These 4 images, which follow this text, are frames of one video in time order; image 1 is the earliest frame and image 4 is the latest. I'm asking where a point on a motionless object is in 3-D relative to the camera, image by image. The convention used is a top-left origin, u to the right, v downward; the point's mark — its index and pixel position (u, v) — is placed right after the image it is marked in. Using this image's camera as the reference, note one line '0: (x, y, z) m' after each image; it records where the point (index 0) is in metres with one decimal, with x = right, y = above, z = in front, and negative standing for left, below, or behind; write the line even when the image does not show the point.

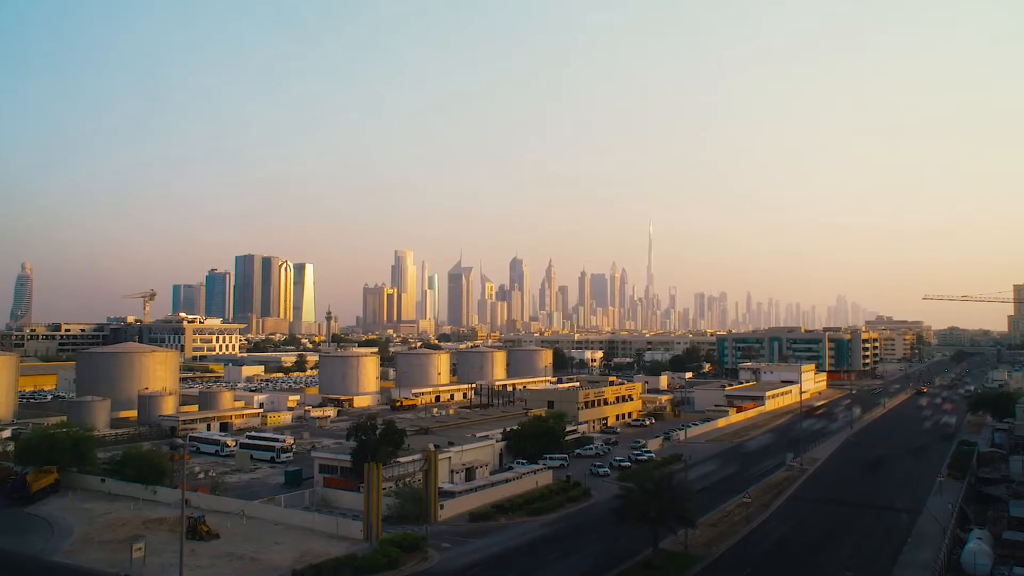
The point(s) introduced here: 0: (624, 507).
0: (+2.6, -5.1, +19.4) m
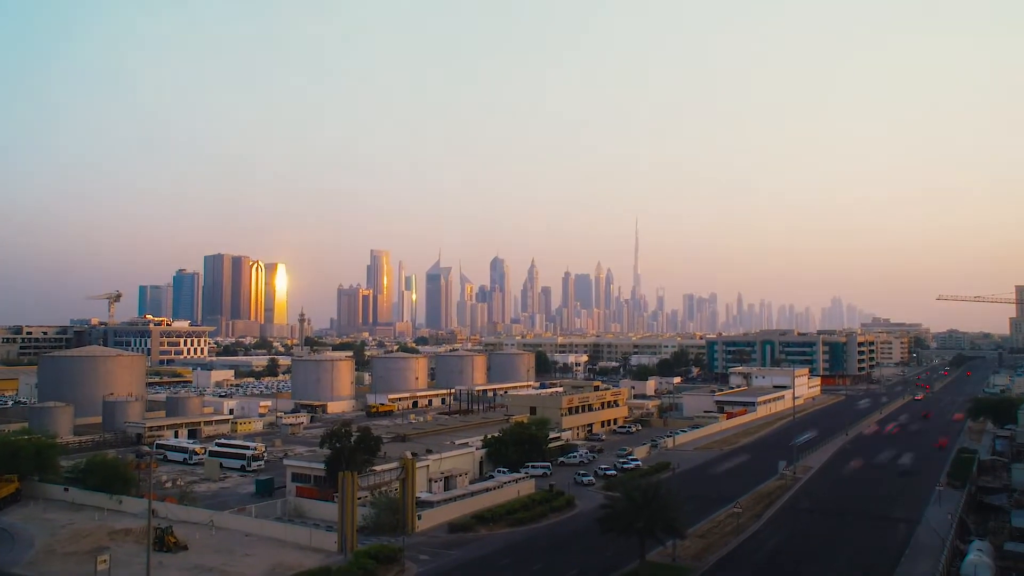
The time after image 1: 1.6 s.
0: (+2.2, -5.1, +18.2) m
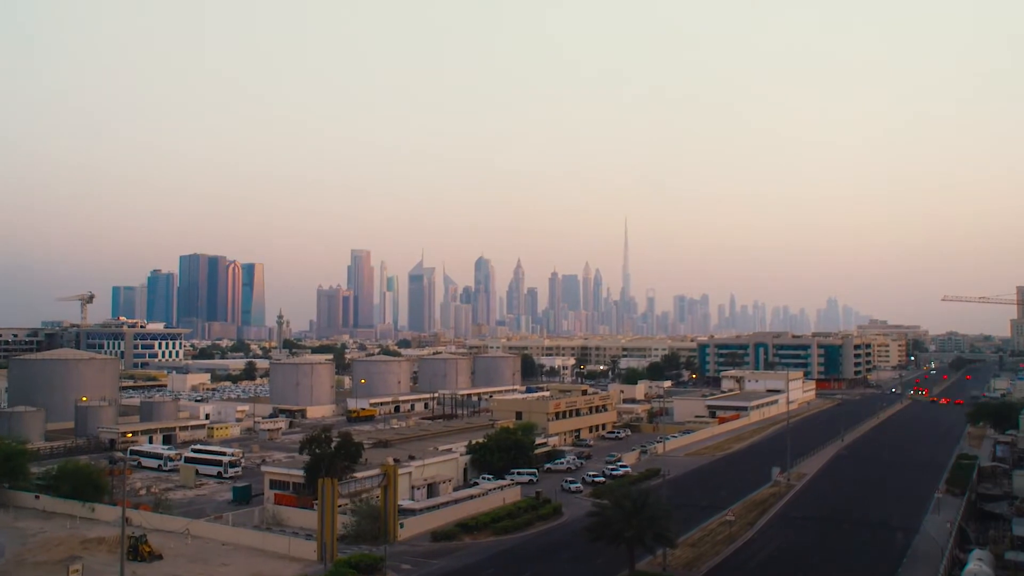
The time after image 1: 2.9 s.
0: (+1.9, -5.2, +17.3) m
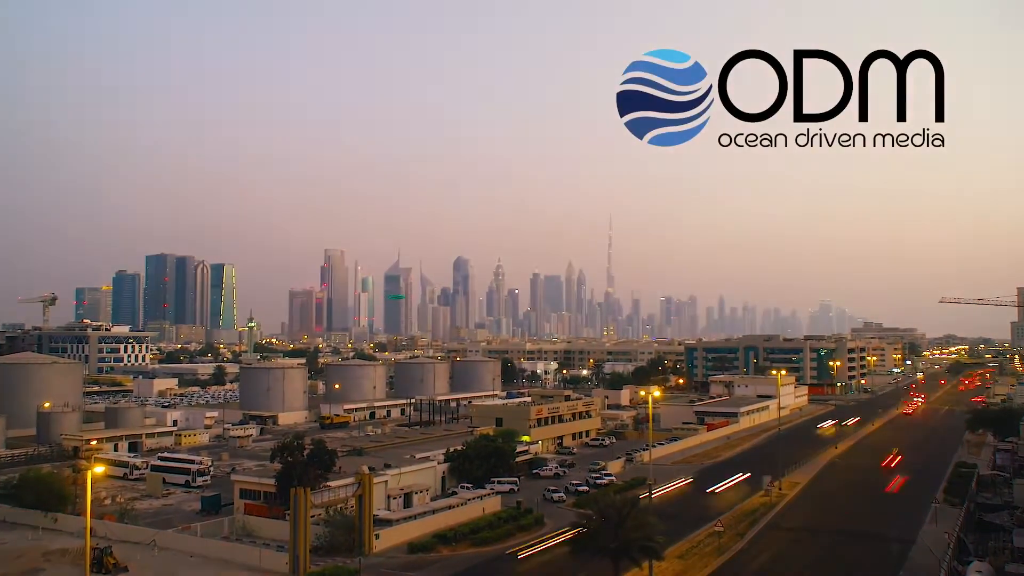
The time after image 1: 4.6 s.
0: (+1.5, -5.2, +16.2) m
